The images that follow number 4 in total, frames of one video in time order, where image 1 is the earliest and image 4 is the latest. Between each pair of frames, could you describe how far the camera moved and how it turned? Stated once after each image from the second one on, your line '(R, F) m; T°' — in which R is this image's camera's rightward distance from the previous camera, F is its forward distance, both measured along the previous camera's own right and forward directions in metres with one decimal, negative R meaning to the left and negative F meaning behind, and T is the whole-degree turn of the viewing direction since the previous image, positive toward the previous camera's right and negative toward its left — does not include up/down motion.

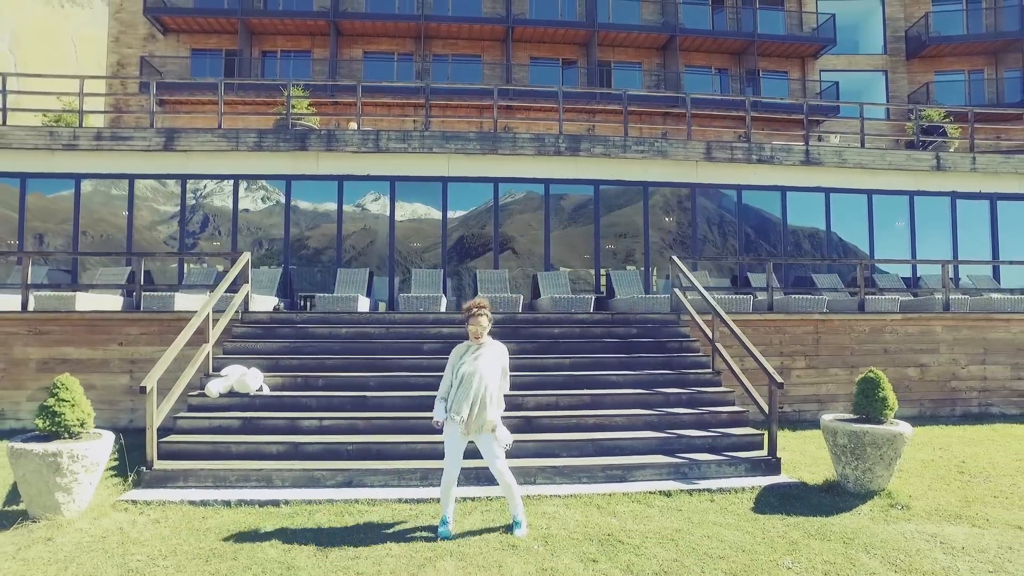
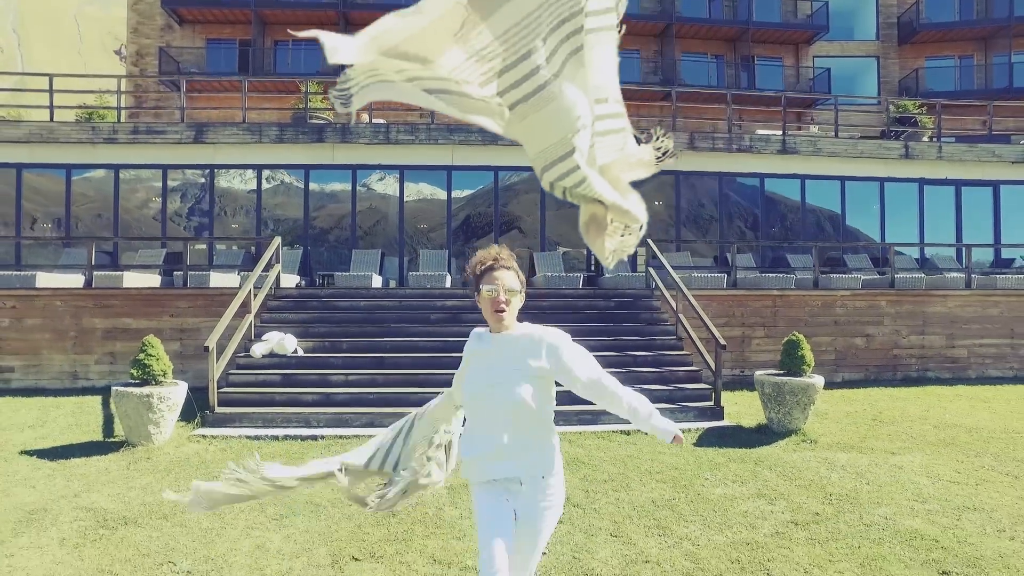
(+0.2, -1.4) m; -1°
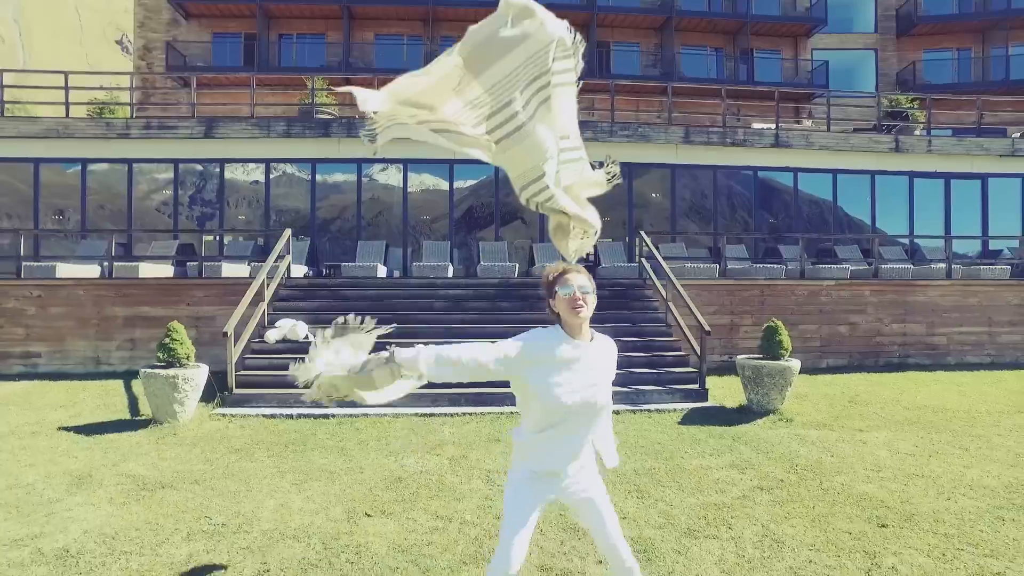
(+0.1, -0.5) m; 0°
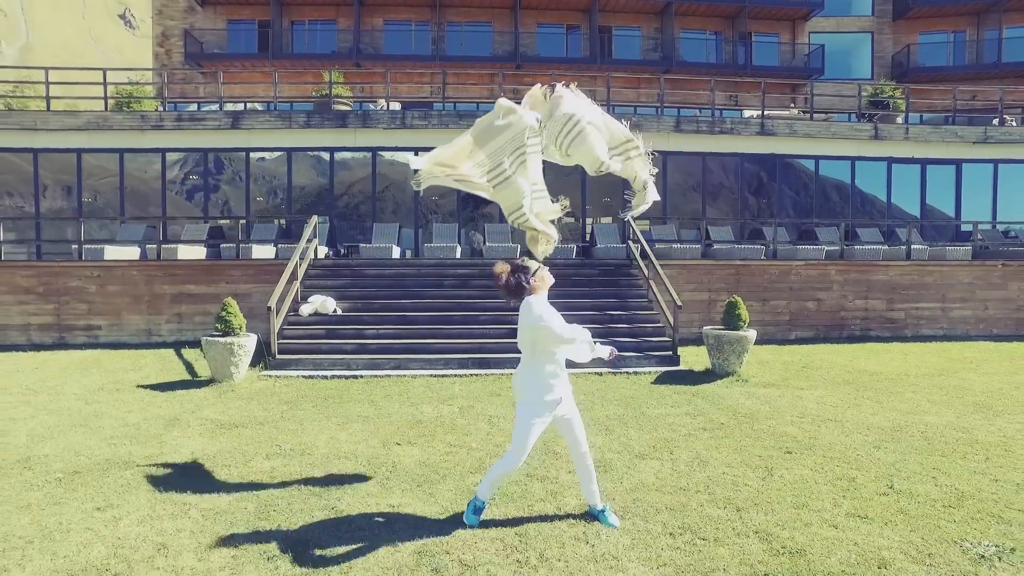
(+0.1, -1.4) m; -1°
